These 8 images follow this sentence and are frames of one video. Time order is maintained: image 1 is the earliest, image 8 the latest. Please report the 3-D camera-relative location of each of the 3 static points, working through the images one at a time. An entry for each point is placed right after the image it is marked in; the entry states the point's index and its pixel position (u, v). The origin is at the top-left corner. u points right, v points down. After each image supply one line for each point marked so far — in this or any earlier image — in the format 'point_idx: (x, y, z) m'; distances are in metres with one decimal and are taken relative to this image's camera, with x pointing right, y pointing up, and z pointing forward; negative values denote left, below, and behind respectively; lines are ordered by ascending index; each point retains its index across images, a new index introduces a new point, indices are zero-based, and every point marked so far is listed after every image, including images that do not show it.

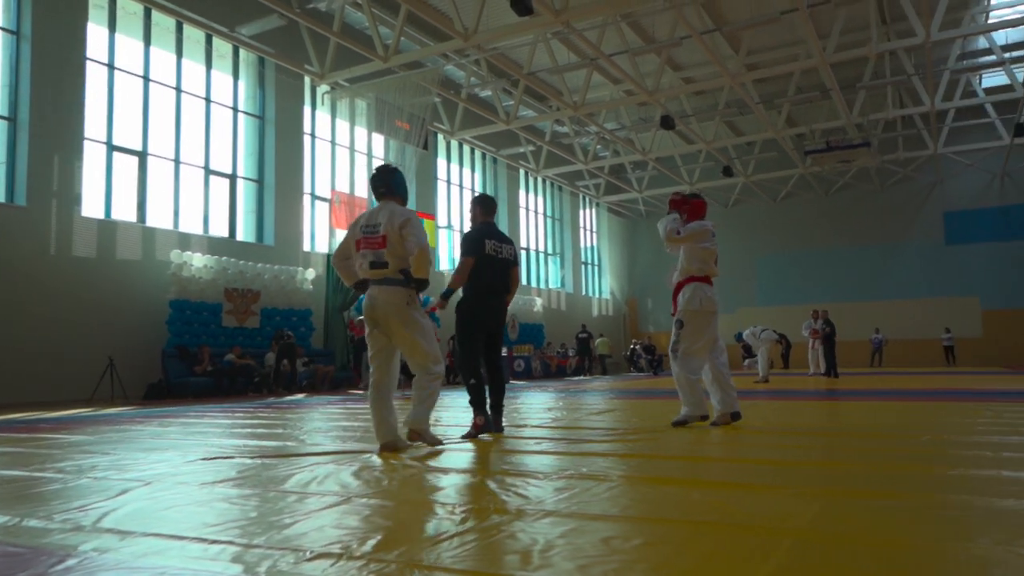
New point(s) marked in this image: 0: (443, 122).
0: (-1.8, +4.4, +19.9) m
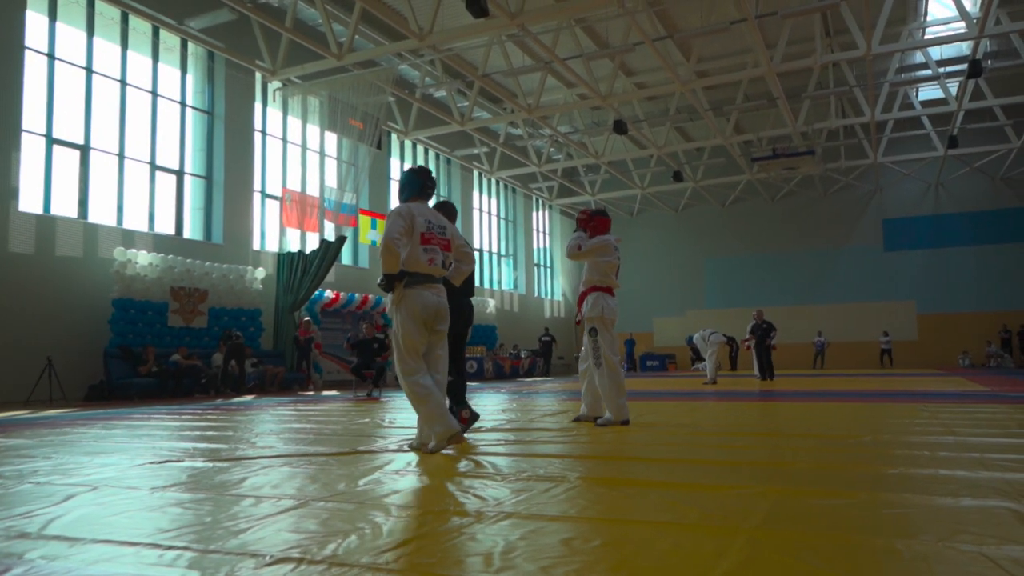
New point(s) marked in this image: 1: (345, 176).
0: (-3.0, +4.3, +19.8) m
1: (-3.9, +2.5, +16.6) m
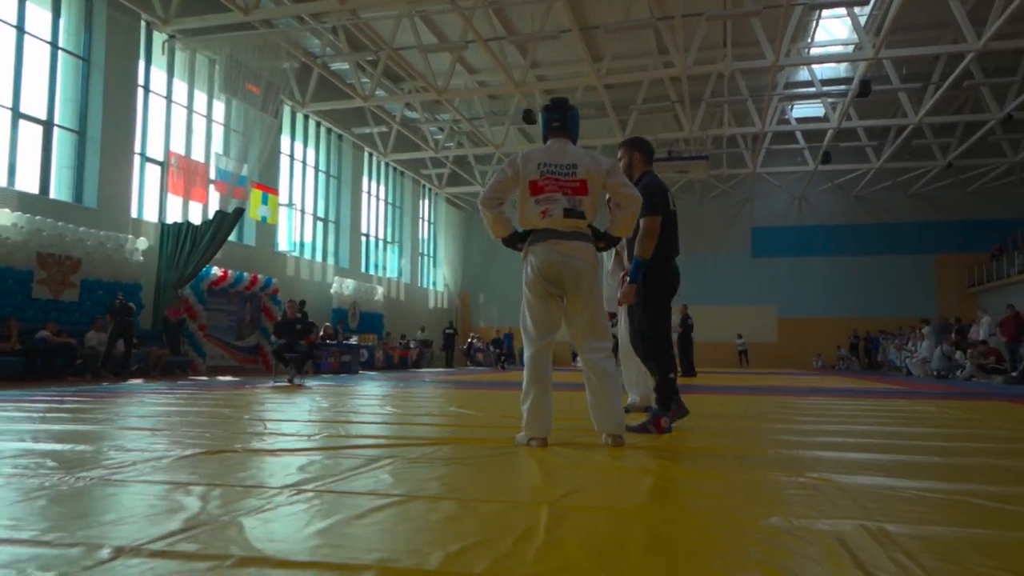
0: (-5.4, +4.8, +18.5) m
1: (-5.7, +2.9, +15.2) m
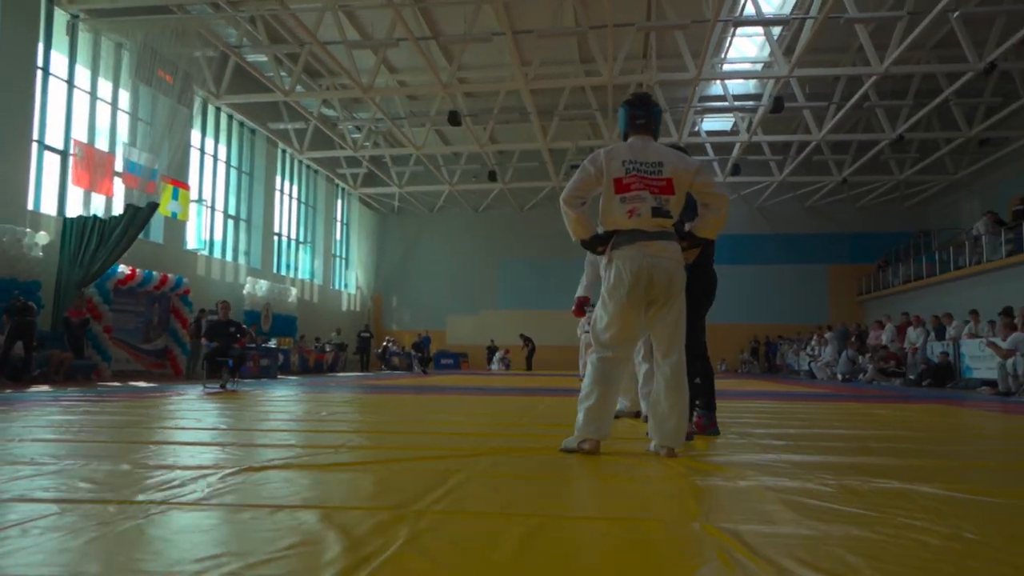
0: (-7.2, +4.8, +17.6) m
1: (-7.1, +2.9, +14.3) m
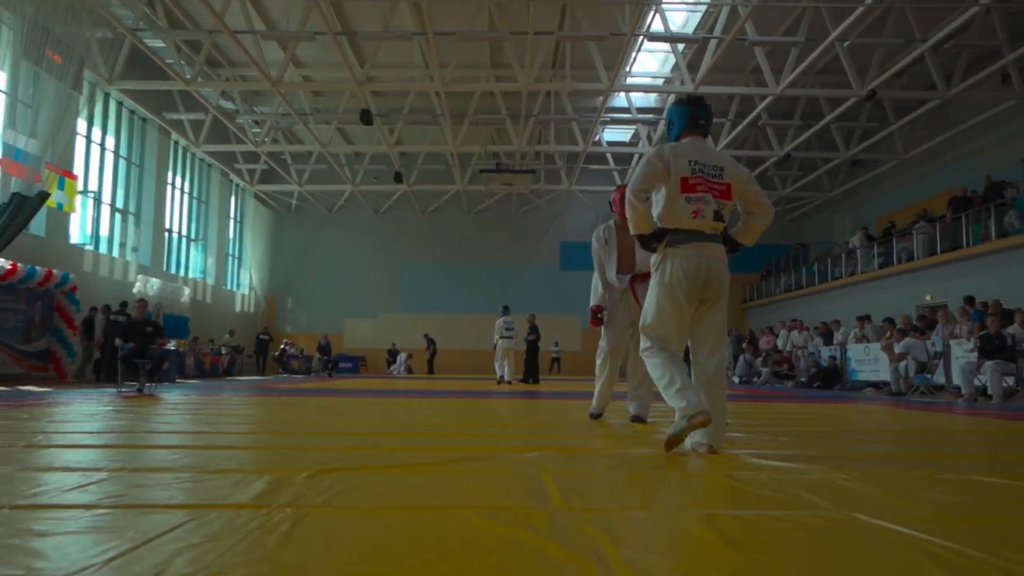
0: (-9.1, +4.8, +16.4) m
1: (-8.5, +3.0, +13.1) m
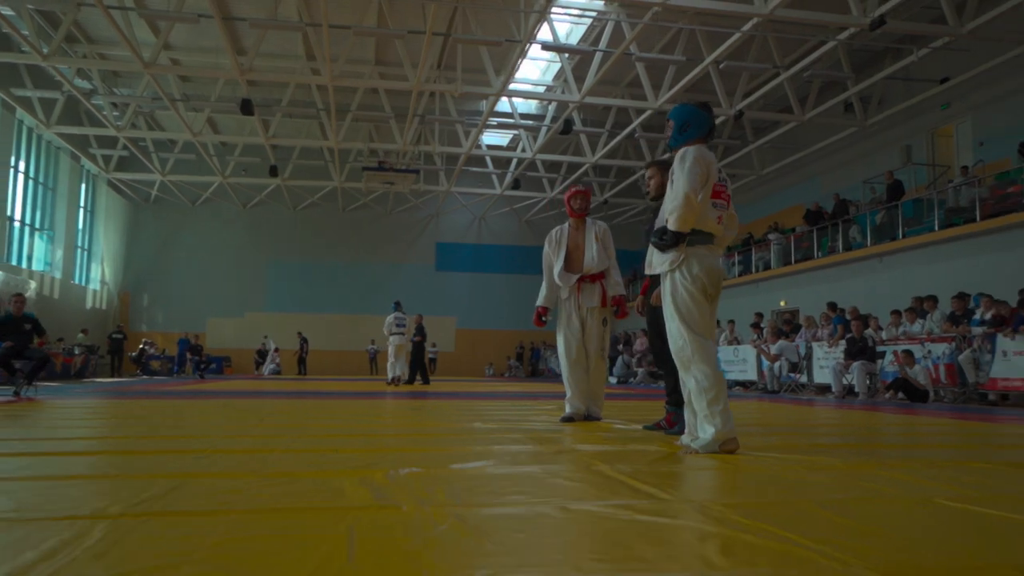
0: (-11.3, +5.0, +14.6) m
1: (-10.2, +3.1, +11.5) m
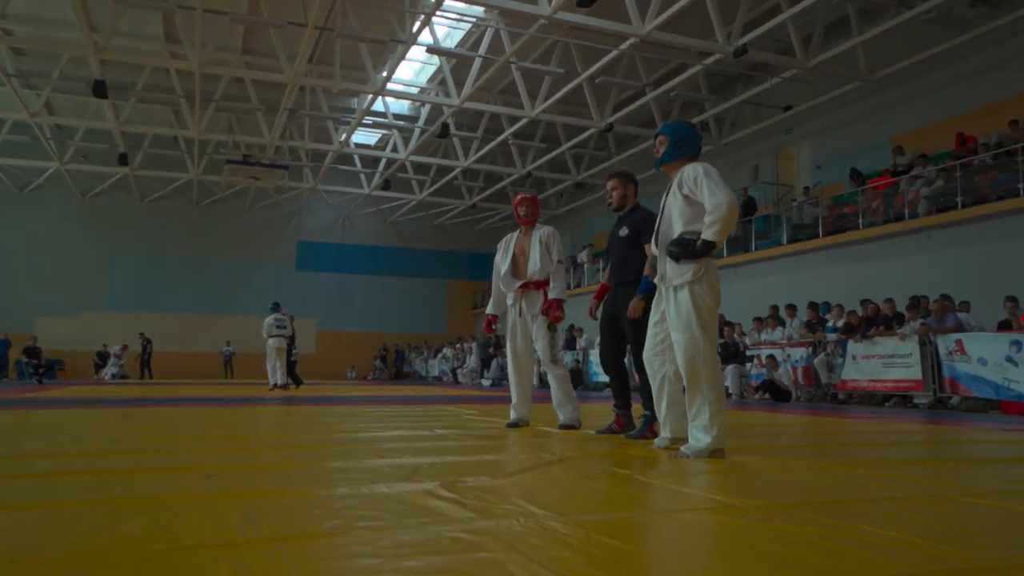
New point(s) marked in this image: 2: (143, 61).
0: (-13.3, +5.1, +12.3) m
1: (-11.7, +3.3, +9.5) m
2: (-8.2, +5.0, +16.5) m
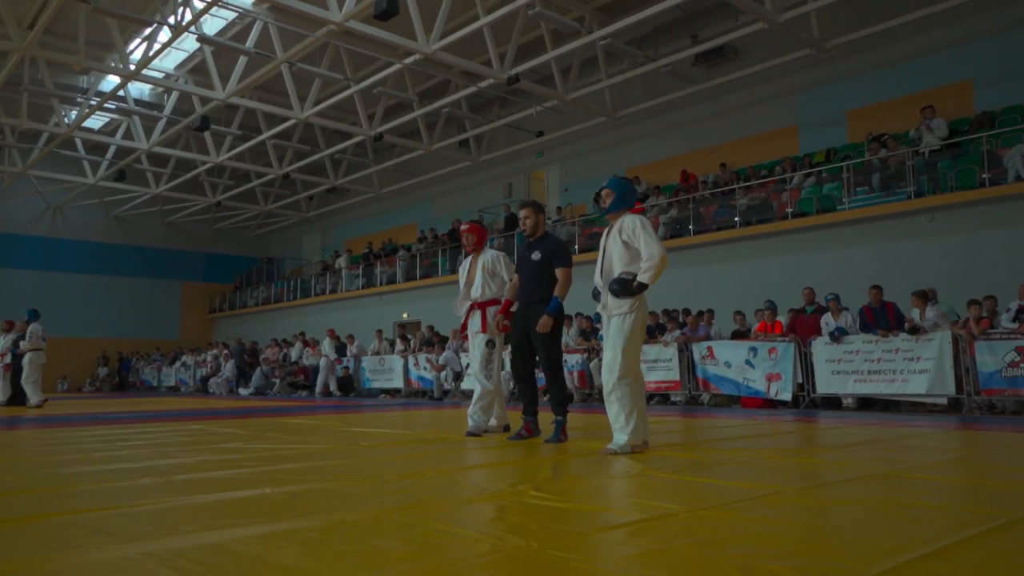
0: (-15.8, +5.3, +7.4) m
1: (-13.3, +3.4, +5.3) m
2: (-12.5, +5.0, +13.1) m
